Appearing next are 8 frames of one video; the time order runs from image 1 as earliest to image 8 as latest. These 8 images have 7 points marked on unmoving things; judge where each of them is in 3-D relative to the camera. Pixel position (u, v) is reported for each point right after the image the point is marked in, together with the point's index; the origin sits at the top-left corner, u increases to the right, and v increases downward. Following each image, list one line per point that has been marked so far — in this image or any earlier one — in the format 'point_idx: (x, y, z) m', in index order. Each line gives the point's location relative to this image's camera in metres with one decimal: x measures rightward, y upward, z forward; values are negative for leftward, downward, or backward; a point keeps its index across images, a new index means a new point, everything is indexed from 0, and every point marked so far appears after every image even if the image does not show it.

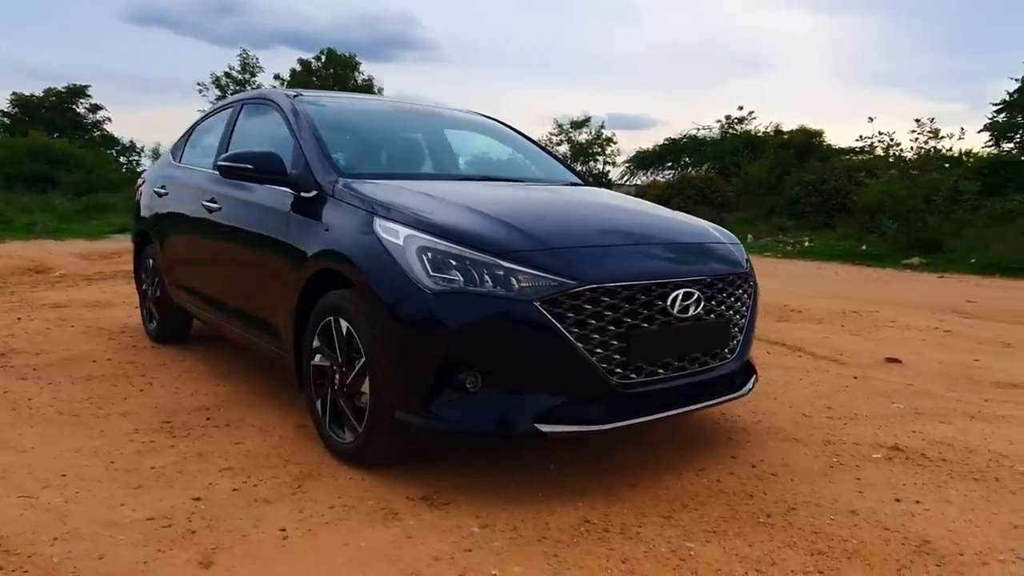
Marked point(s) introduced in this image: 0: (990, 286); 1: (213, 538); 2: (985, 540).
0: (+8.1, 0.0, +12.6) m
1: (-1.1, -0.9, +2.7) m
2: (+1.8, -0.9, +2.8) m
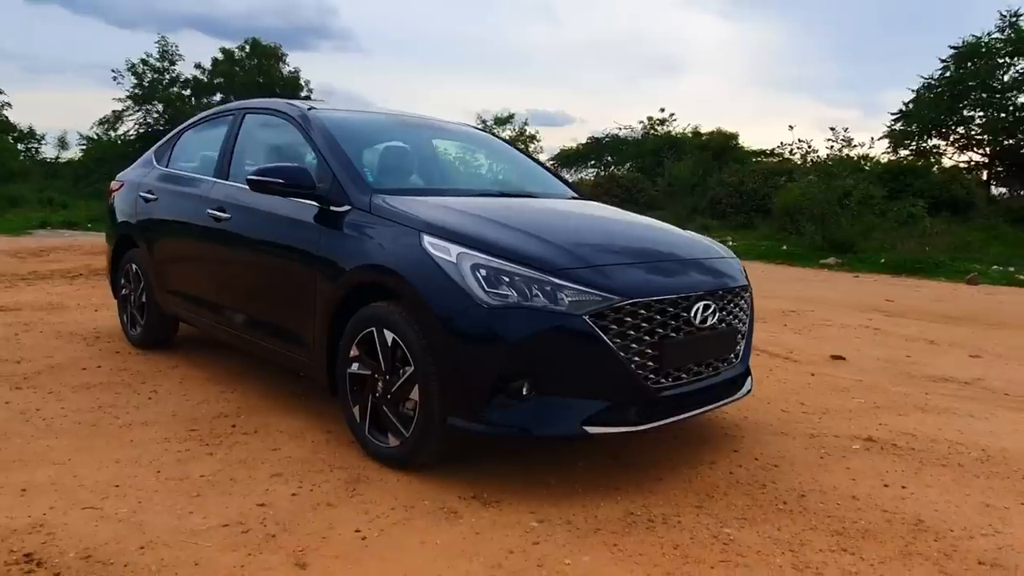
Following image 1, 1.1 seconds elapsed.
0: (+7.2, 0.0, +13.7) m
1: (-0.8, -1.0, +2.9) m
2: (+2.0, -1.0, +3.3) m
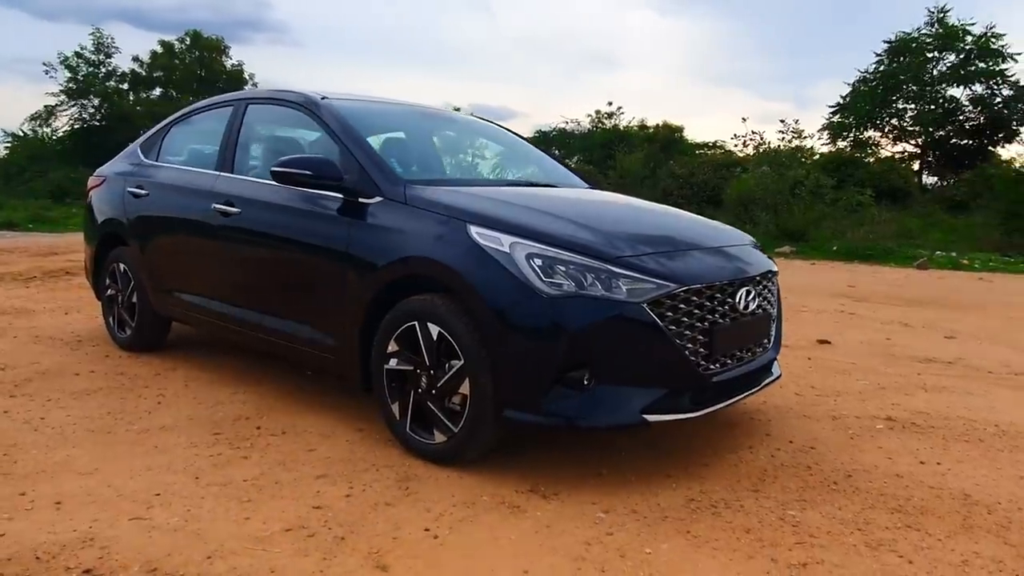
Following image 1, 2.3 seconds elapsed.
0: (+6.6, +0.3, +14.2) m
1: (-0.5, -0.9, +2.8) m
2: (+2.3, -0.9, +3.4) m
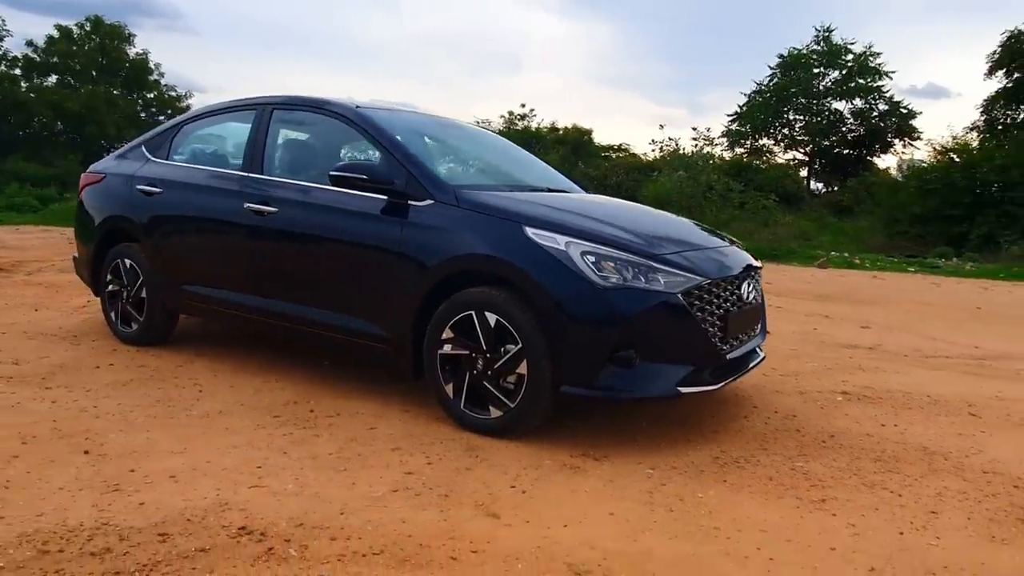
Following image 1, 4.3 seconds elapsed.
0: (+5.4, +0.4, +15.5) m
1: (-0.2, -0.9, +3.2) m
2: (+2.5, -0.9, +4.2) m
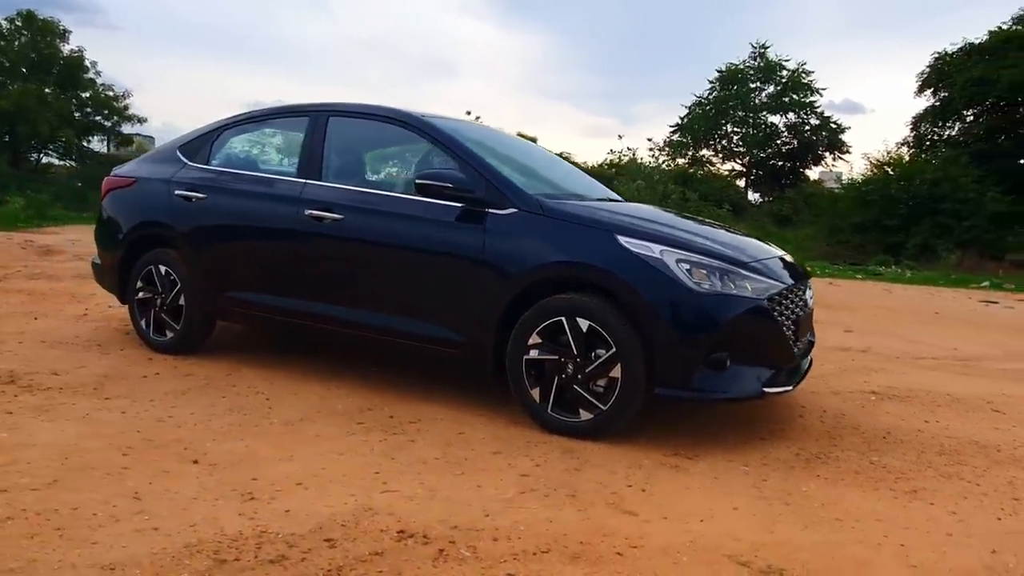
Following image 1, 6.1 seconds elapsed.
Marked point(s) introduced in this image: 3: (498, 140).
0: (+4.8, +0.2, +16.1) m
1: (+0.4, -0.9, +3.4) m
2: (+3.0, -0.9, +4.6) m
3: (-0.1, +1.1, +5.3) m
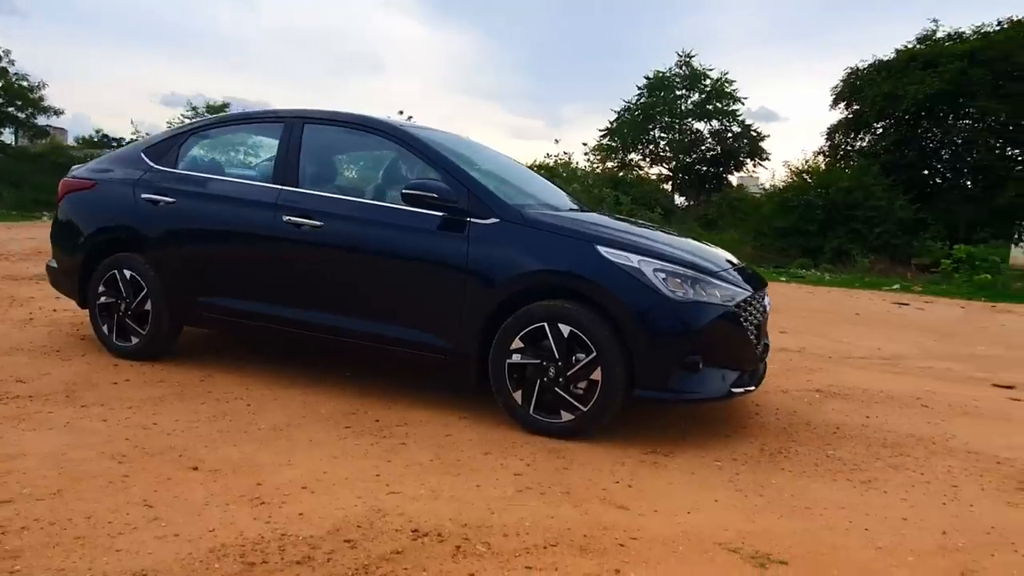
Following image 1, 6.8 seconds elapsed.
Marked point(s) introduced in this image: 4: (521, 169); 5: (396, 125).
0: (+3.5, +0.2, +16.7) m
1: (+0.4, -1.0, +3.6) m
2: (+2.8, -1.0, +5.0) m
3: (-0.3, +1.0, +5.5) m
4: (+0.1, +0.9, +5.8) m
5: (-0.8, +1.1, +5.2) m
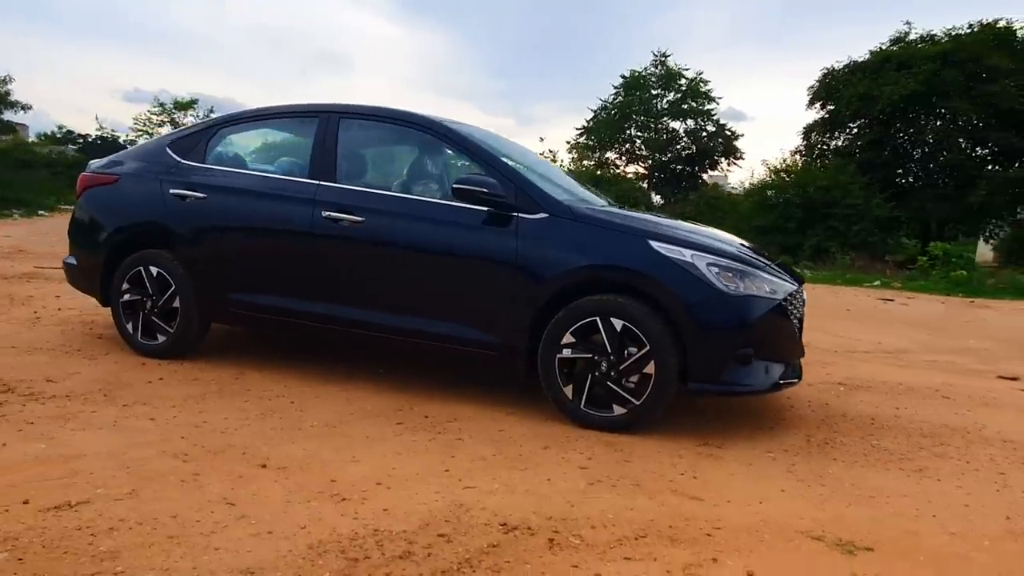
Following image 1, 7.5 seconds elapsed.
0: (+3.3, +0.3, +16.8) m
1: (+0.7, -1.0, +3.6) m
2: (+3.1, -0.9, +5.2) m
3: (0.0, +1.0, +5.4) m
4: (+0.3, +0.9, +5.8) m
5: (-0.6, +1.2, +5.1) m
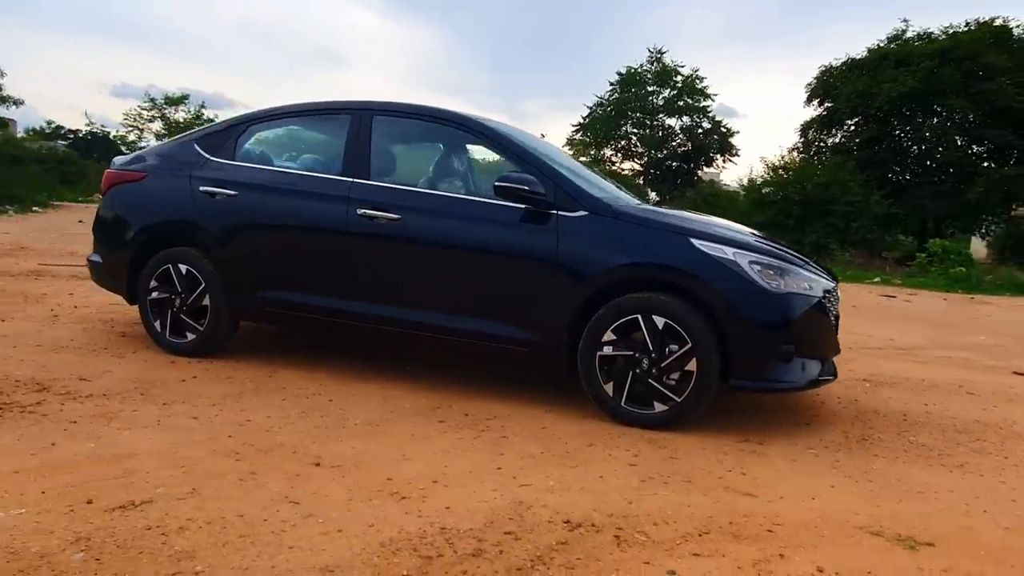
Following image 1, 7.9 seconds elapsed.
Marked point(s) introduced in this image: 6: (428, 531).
0: (+3.4, +0.3, +16.9) m
1: (+1.0, -0.9, +3.6) m
2: (+3.3, -0.9, +5.2) m
3: (+0.2, +1.1, +5.4) m
4: (+0.5, +0.9, +5.8) m
5: (-0.3, +1.2, +5.1) m
6: (-0.3, -0.9, +2.8) m
